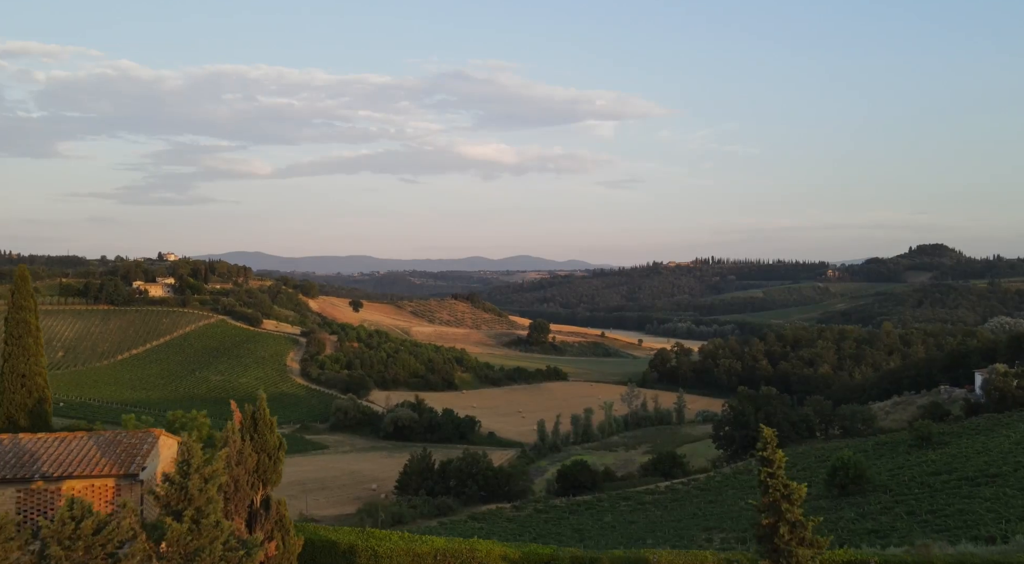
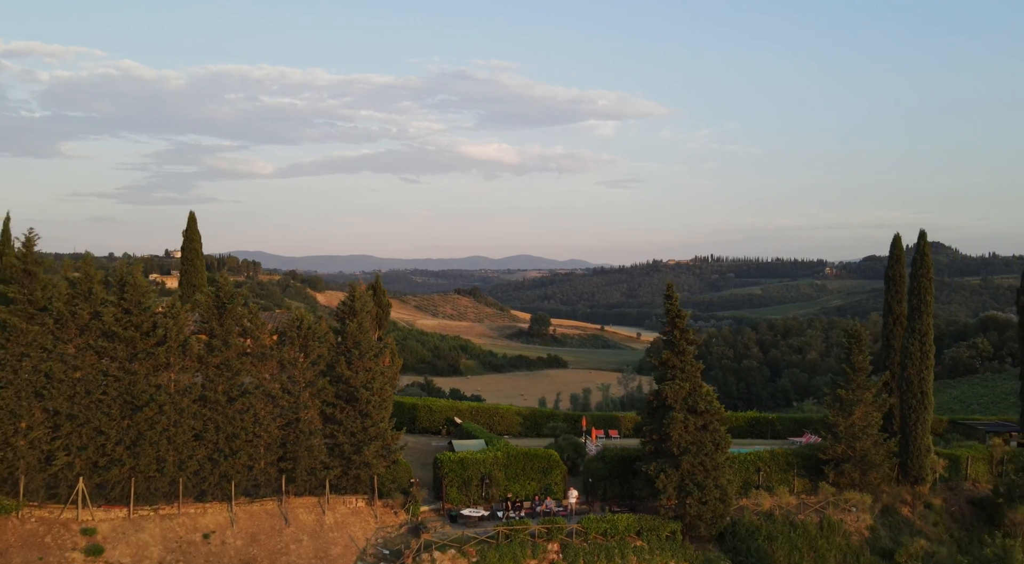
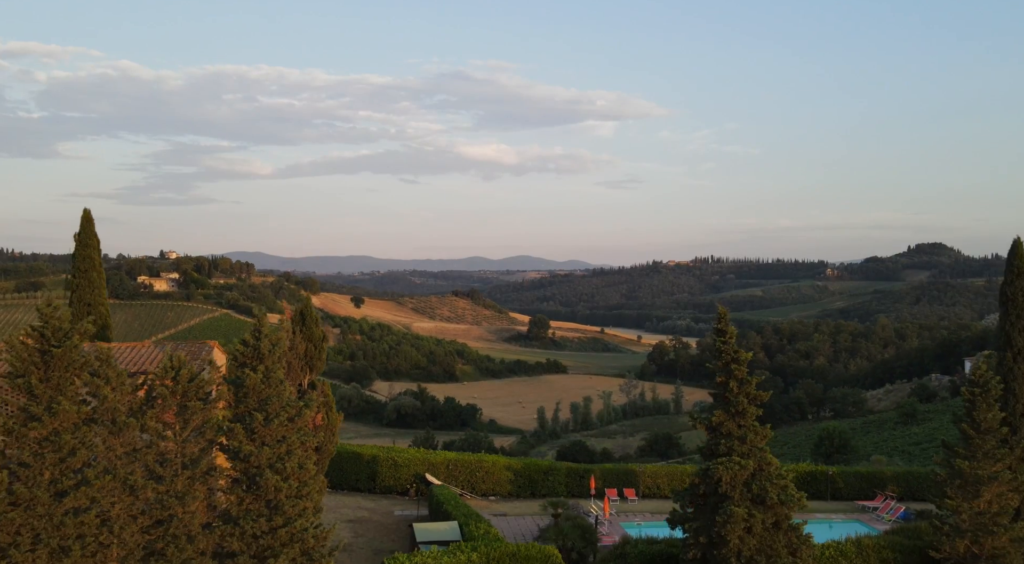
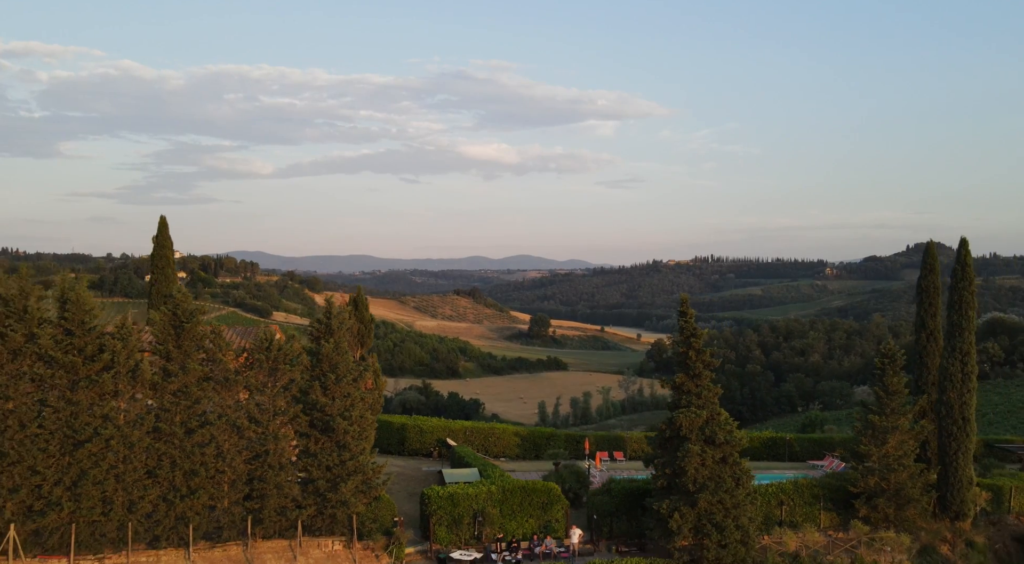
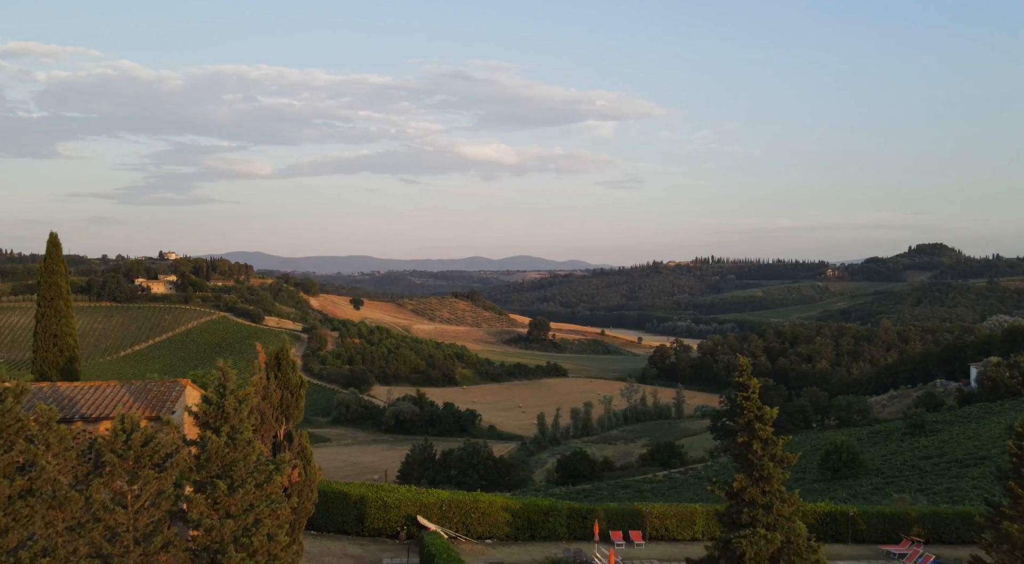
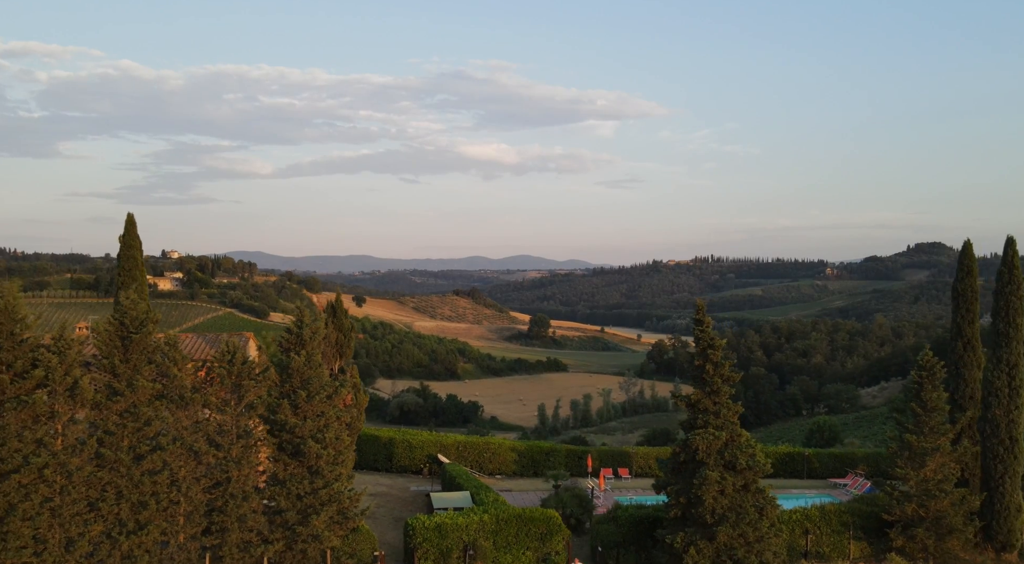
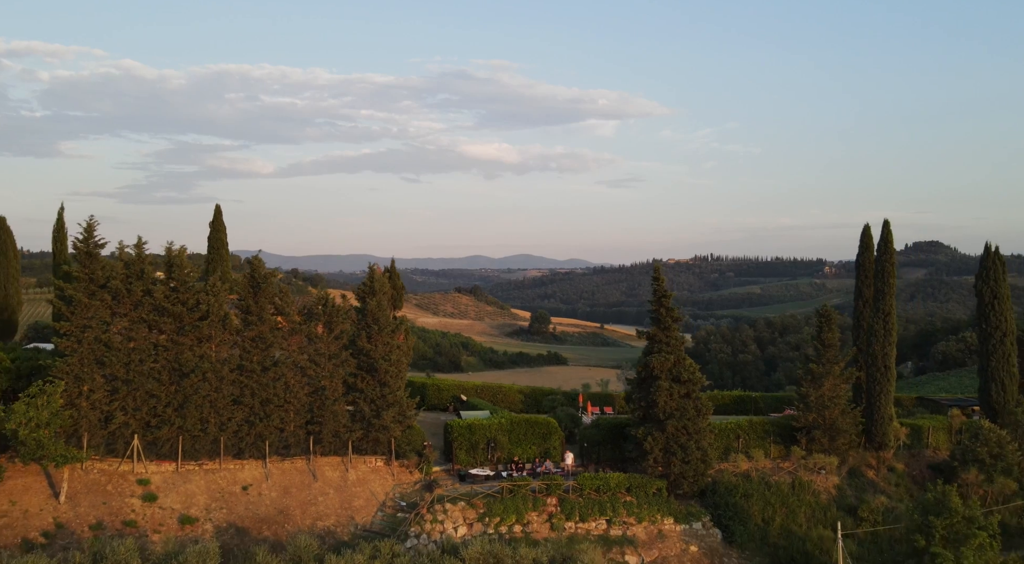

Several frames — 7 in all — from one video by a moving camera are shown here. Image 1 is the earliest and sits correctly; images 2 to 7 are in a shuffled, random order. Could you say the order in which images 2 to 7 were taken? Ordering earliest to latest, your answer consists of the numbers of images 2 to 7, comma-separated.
5, 3, 6, 4, 2, 7
